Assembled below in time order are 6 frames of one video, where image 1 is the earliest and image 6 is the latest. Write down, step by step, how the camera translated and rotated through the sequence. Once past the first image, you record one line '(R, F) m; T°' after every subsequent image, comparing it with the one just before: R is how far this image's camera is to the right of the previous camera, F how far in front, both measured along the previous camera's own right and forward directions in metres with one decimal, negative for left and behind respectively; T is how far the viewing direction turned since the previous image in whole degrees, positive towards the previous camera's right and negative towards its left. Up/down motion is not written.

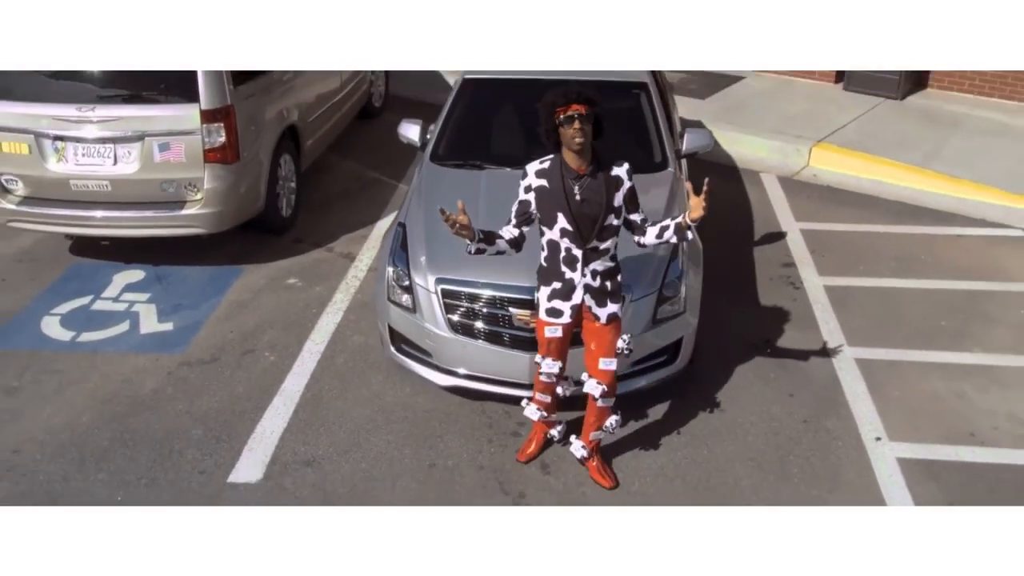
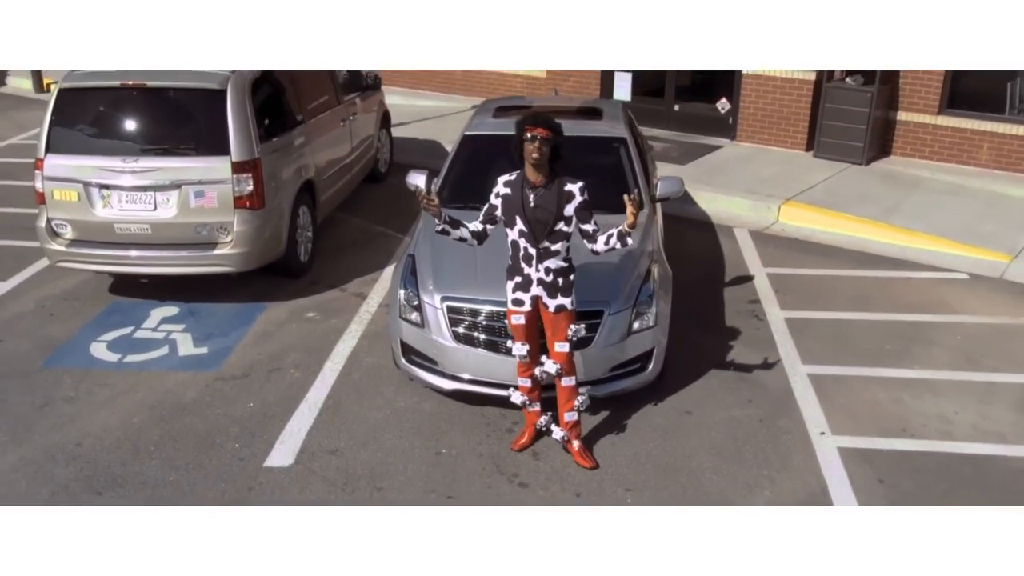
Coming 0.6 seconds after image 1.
(0.0, -0.9) m; 0°
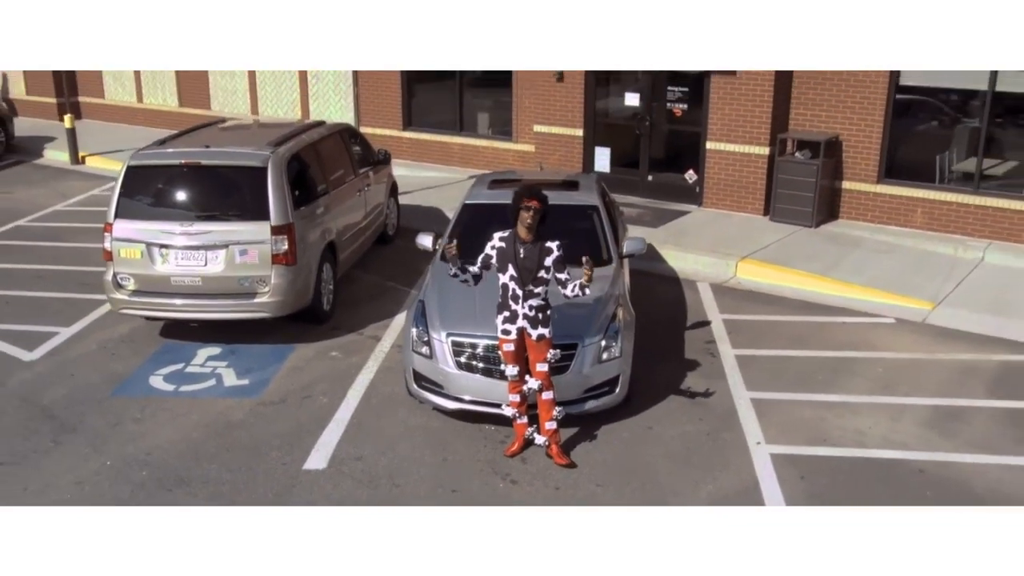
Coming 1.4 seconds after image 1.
(0.0, -1.5) m; 0°
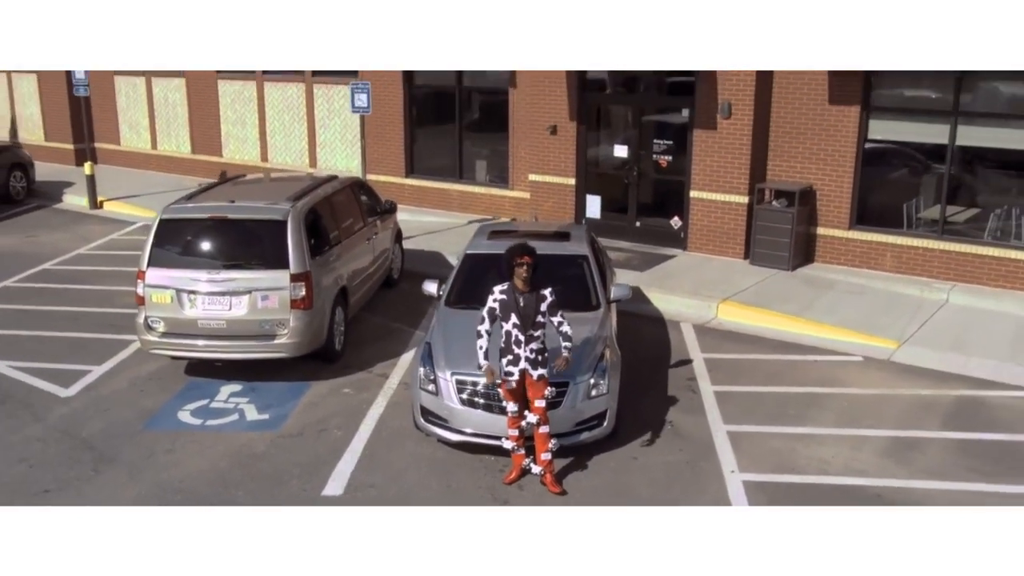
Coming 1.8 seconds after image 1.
(0.0, -0.9) m; 0°
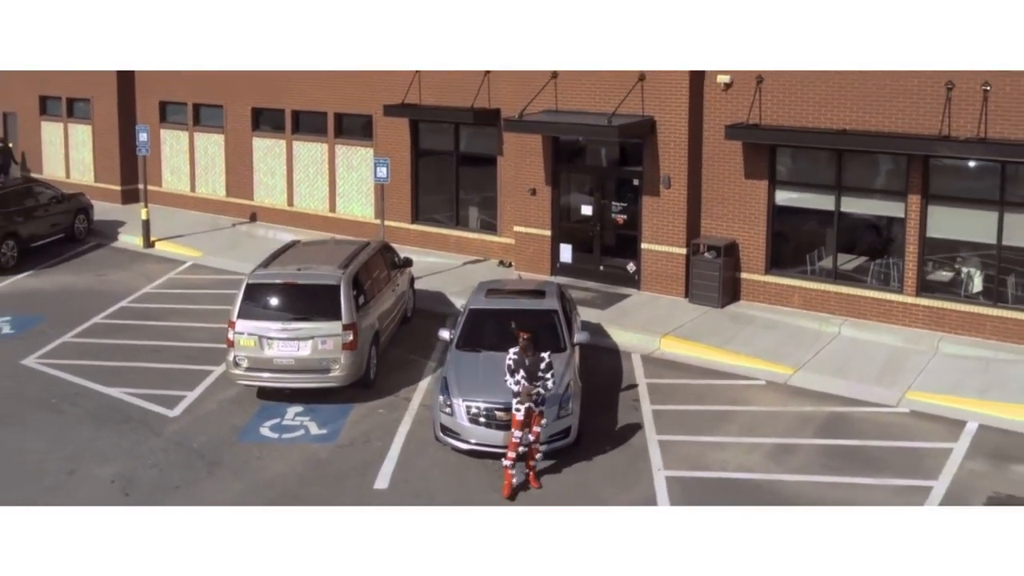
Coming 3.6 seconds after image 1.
(-0.1, -3.6) m; +1°
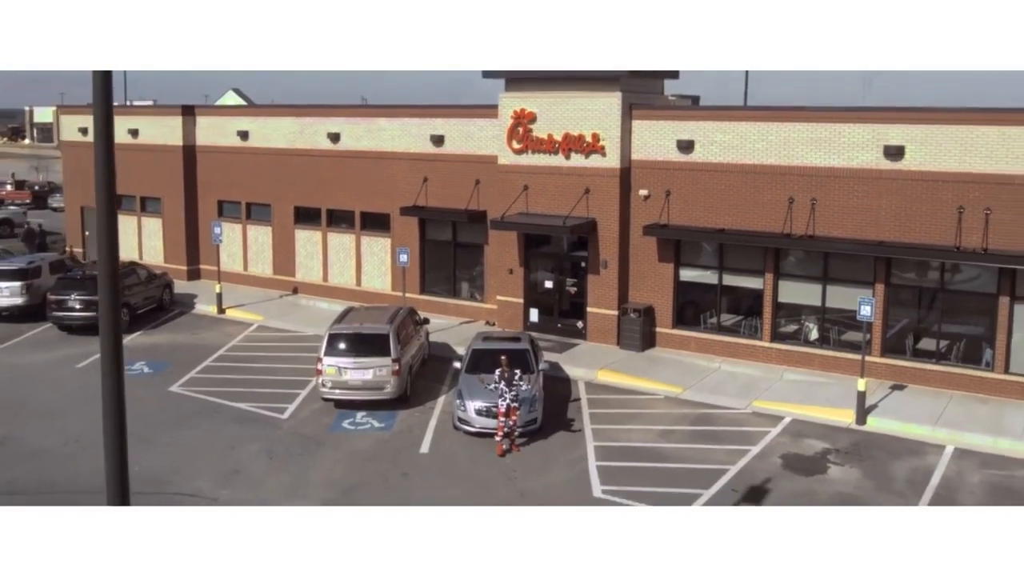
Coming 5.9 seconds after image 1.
(-0.4, -7.6) m; +2°
